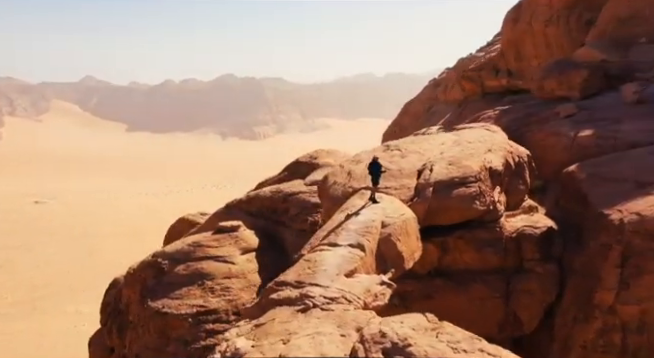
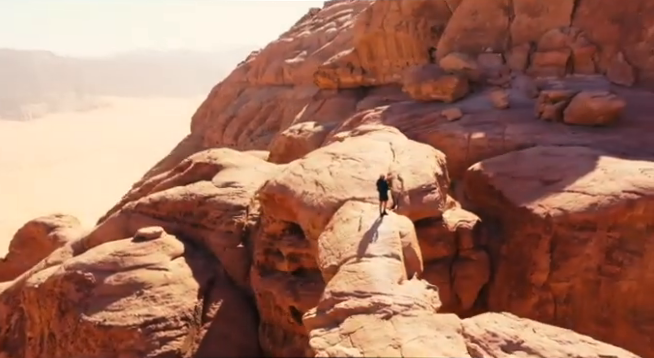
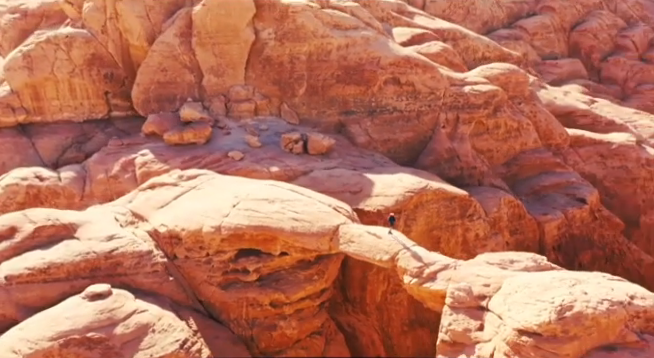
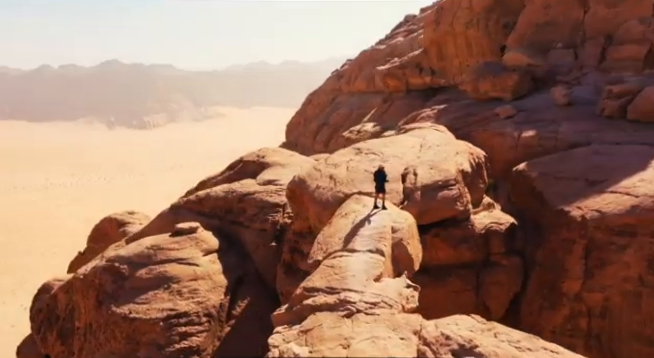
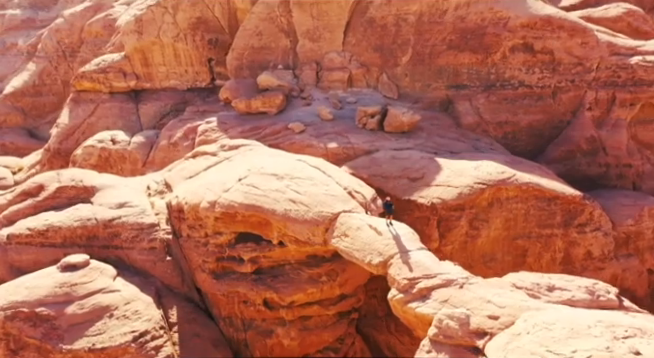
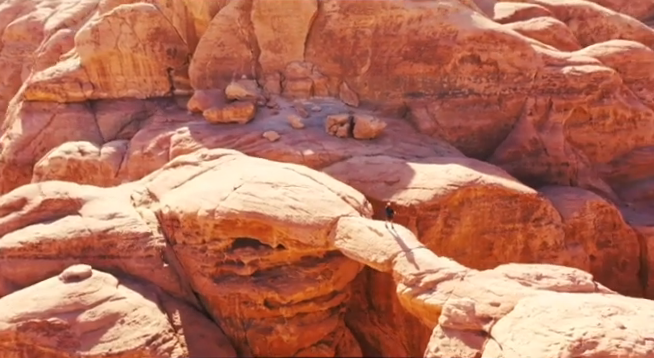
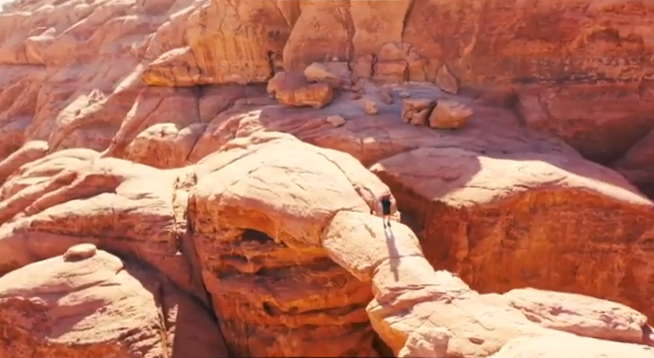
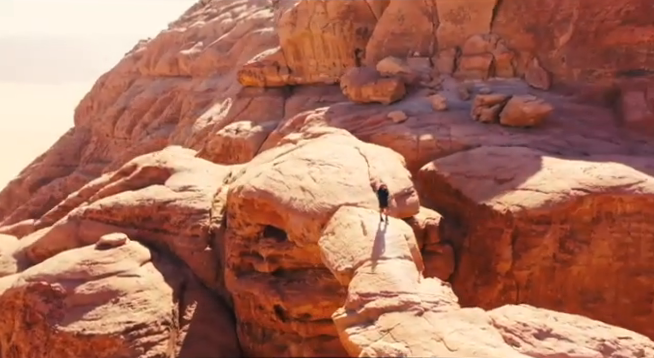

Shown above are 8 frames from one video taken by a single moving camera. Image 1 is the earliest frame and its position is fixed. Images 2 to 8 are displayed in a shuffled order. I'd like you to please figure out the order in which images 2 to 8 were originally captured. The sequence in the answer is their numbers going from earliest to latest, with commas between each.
4, 2, 8, 7, 5, 6, 3
